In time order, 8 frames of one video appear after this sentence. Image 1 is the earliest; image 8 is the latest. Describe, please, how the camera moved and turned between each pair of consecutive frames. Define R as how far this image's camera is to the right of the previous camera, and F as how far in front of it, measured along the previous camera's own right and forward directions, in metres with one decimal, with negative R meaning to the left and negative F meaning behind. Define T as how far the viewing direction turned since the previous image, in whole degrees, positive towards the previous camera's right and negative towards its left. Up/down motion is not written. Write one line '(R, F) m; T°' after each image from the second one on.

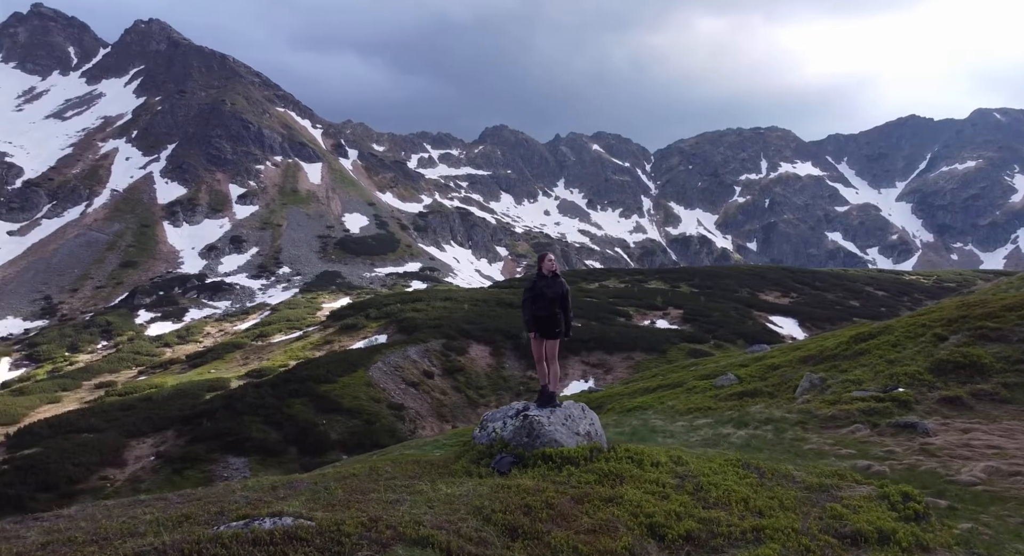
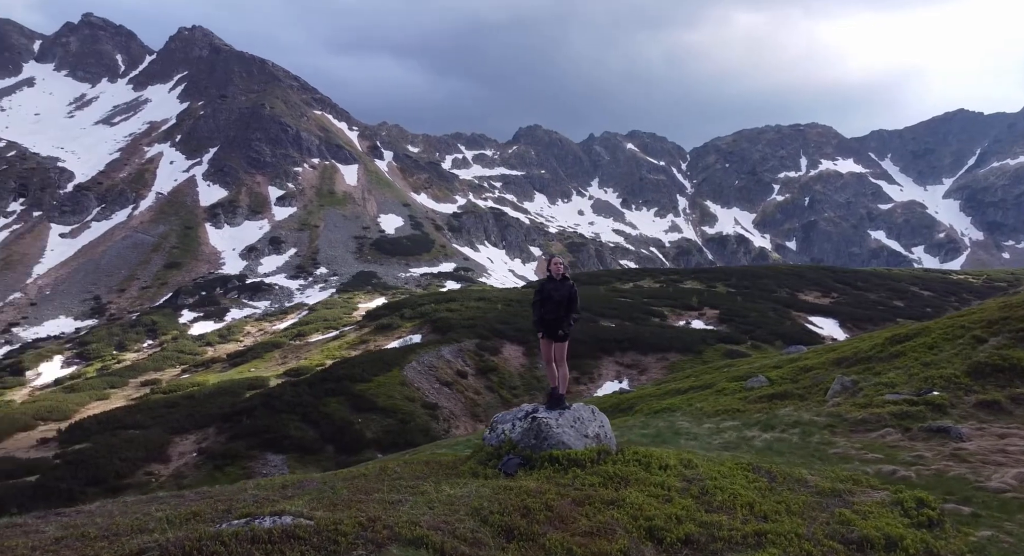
(+2.4, -0.6) m; -3°
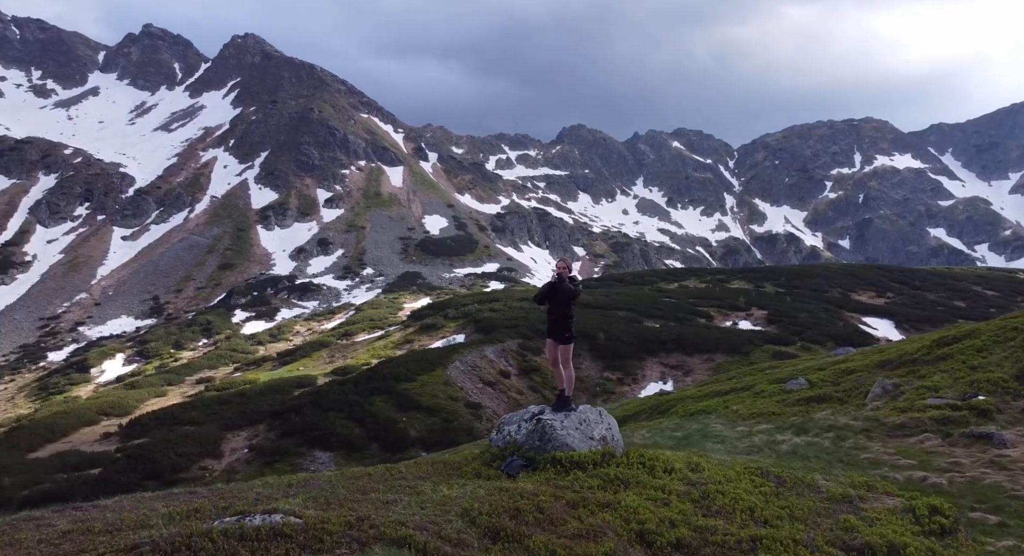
(+3.6, -0.4) m; -4°
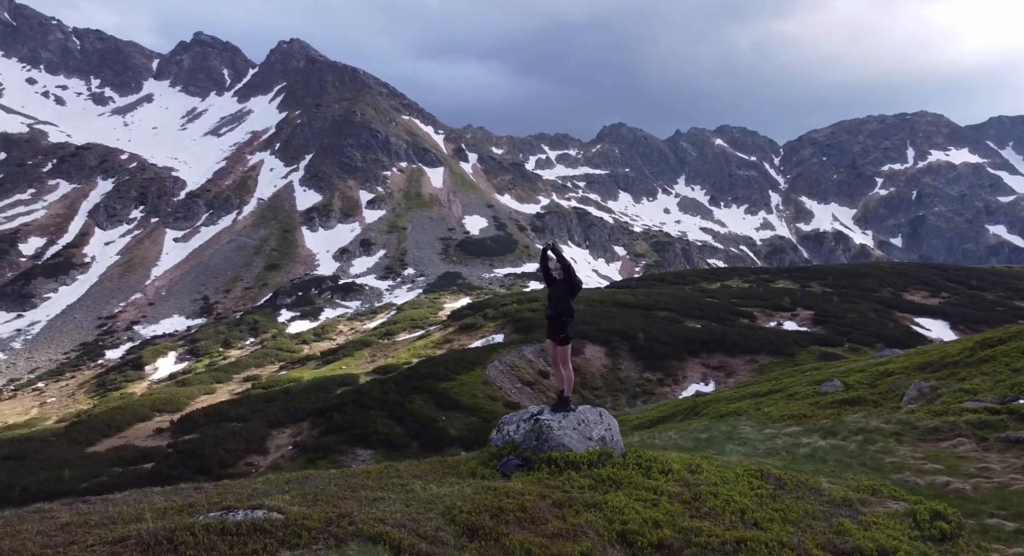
(+4.0, -0.4) m; -4°
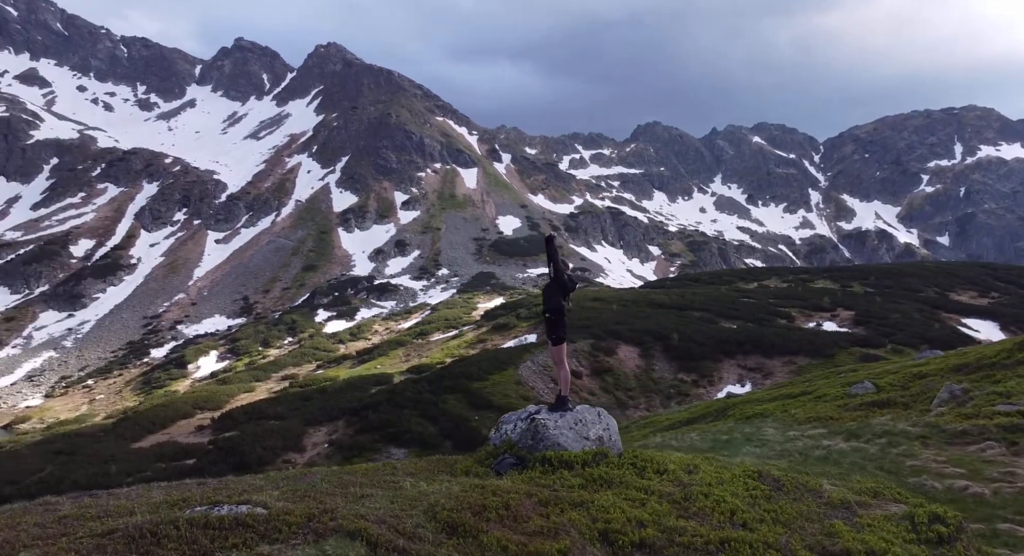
(+3.6, -0.1) m; -4°
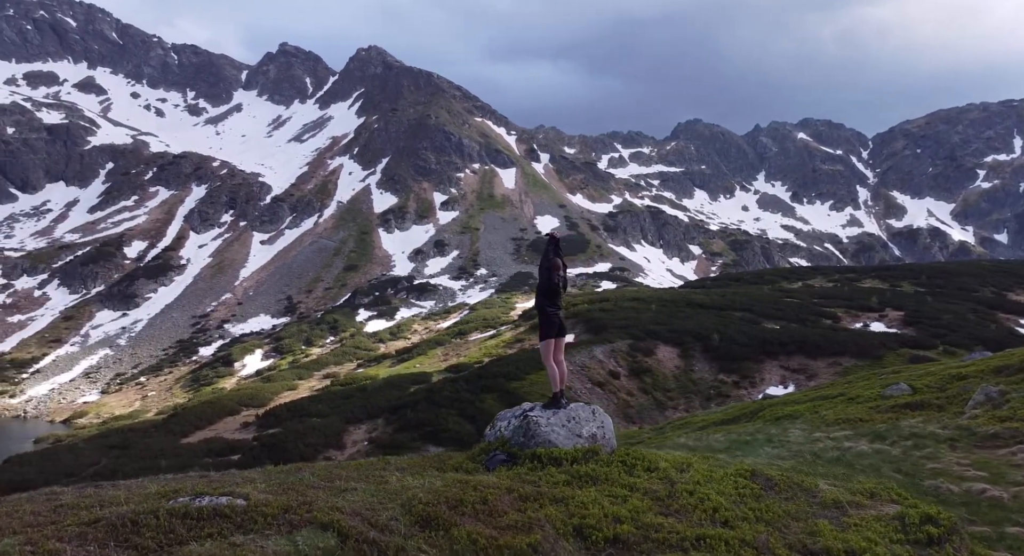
(+4.4, +0.2) m; -5°
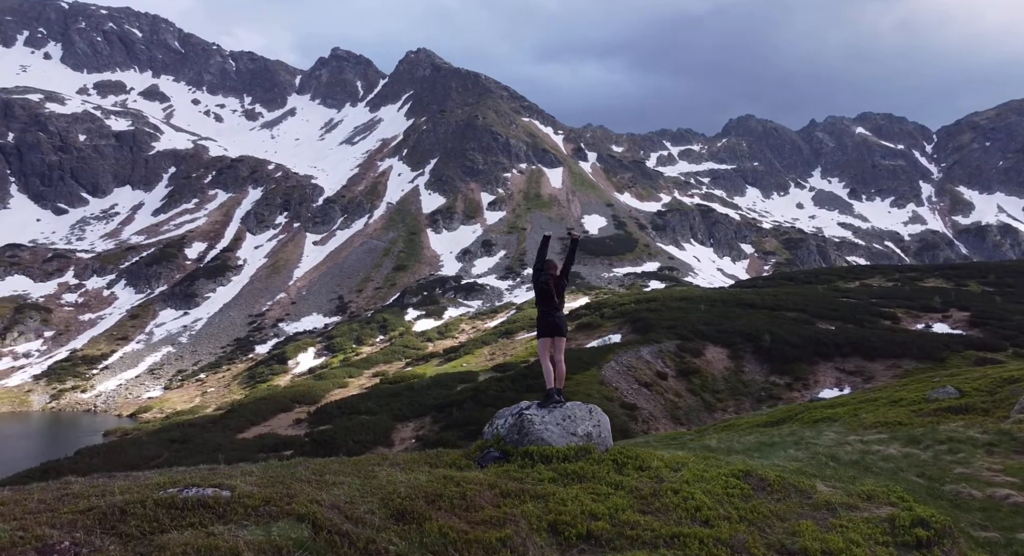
(+4.9, +0.8) m; -5°
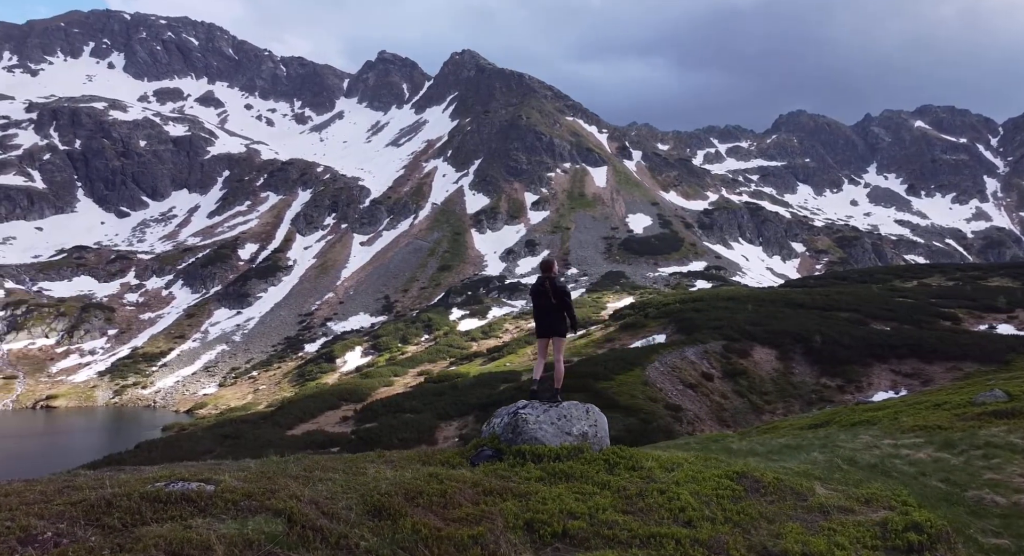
(+4.4, +1.2) m; -5°
